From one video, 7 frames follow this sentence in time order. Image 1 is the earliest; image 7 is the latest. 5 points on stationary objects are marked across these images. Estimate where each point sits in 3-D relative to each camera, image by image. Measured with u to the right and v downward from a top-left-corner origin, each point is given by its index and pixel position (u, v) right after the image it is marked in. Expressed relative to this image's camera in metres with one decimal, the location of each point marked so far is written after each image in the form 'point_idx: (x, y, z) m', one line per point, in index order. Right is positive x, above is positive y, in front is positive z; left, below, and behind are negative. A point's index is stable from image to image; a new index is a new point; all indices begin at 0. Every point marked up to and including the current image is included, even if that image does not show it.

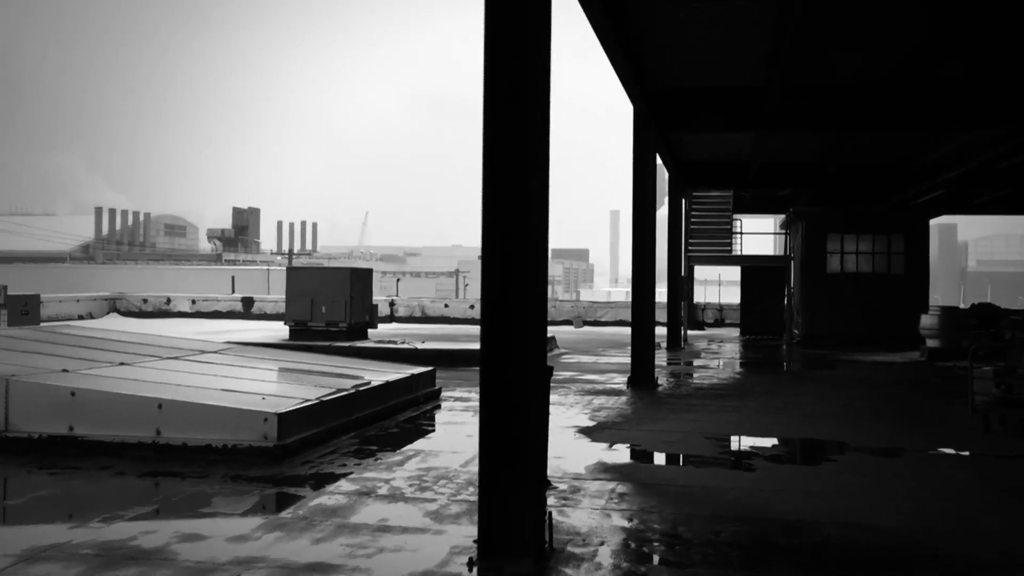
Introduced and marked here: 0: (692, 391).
0: (+2.7, -1.5, +12.0) m
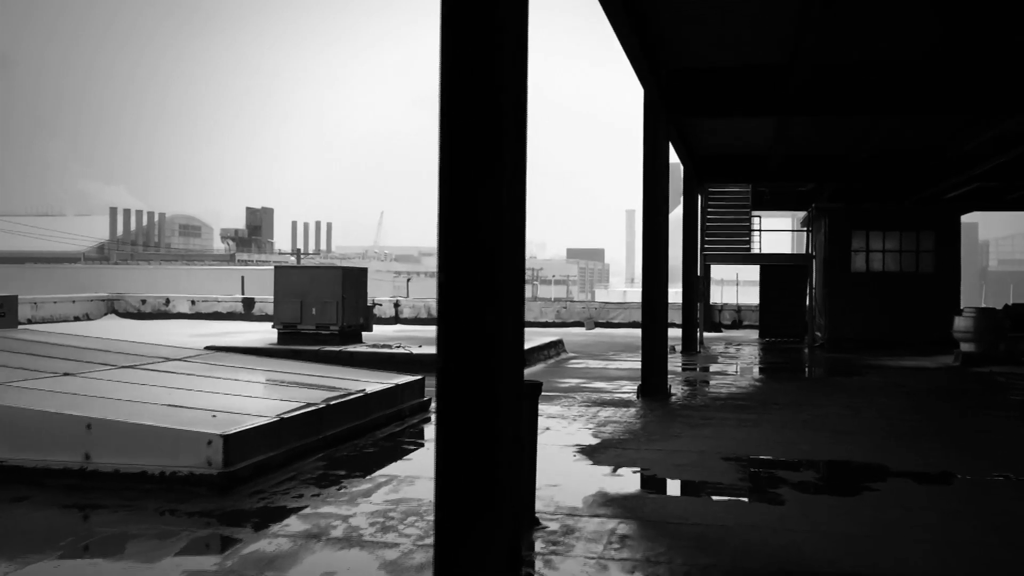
0: (+2.6, -1.5, +10.9) m
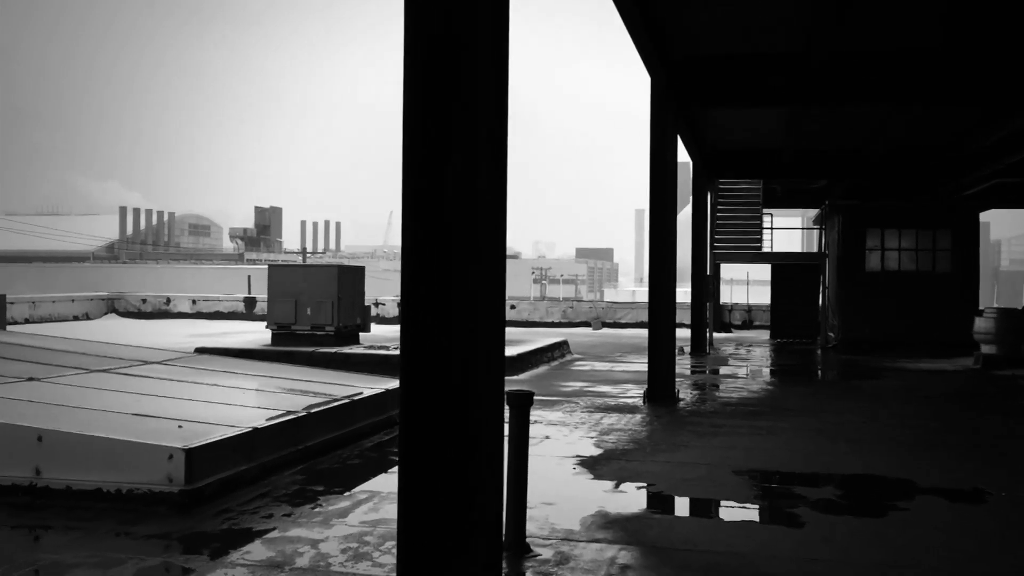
0: (+2.6, -1.5, +10.3) m
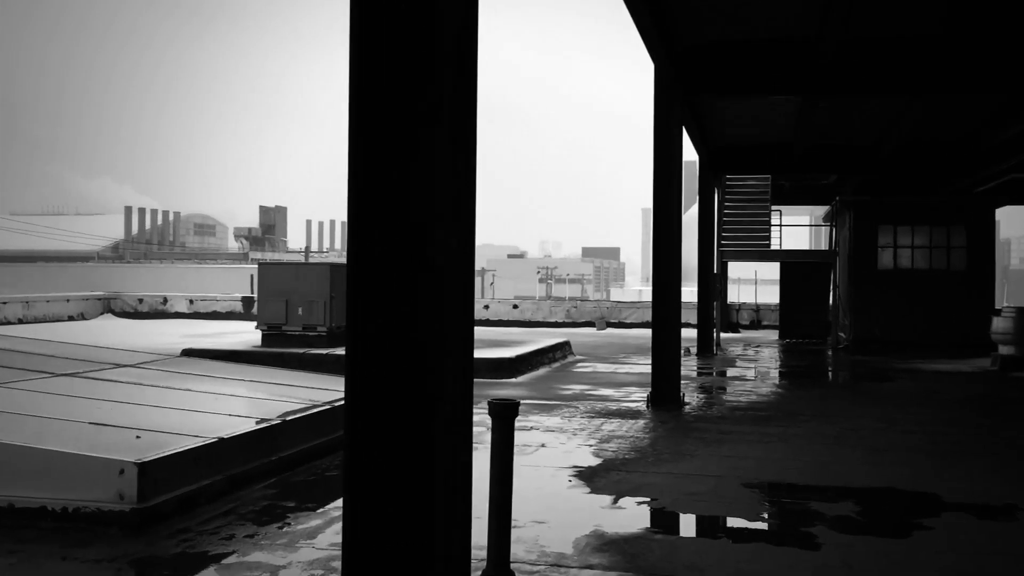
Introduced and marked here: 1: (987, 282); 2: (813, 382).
0: (+2.6, -1.5, +9.8) m
1: (+11.3, +0.1, +19.2) m
2: (+4.9, -1.5, +13.3) m
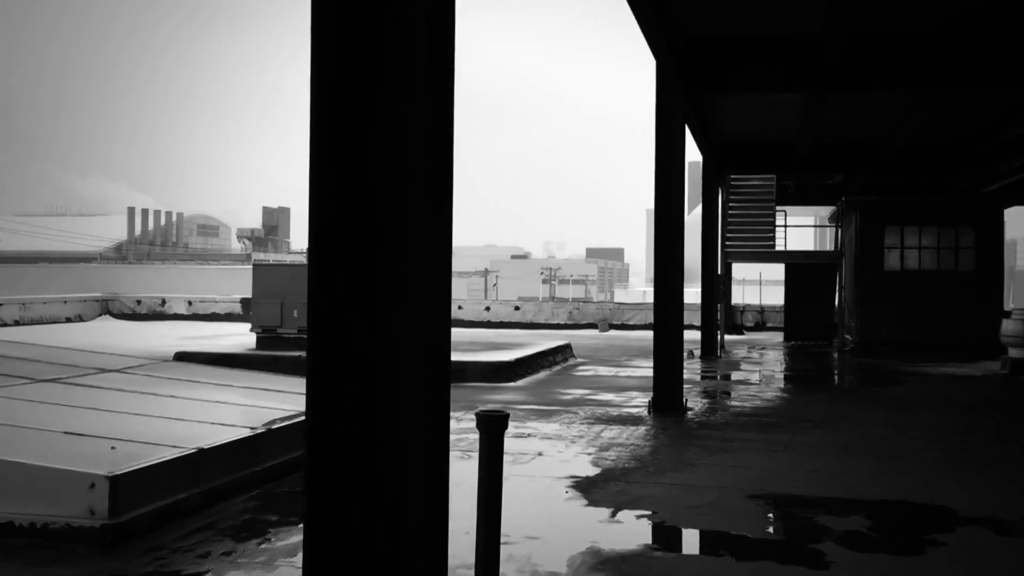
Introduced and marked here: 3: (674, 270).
0: (+2.6, -1.5, +9.6) m
1: (+11.3, +0.1, +18.9) m
2: (+4.9, -1.6, +13.0) m
3: (+2.1, +0.2, +10.4) m
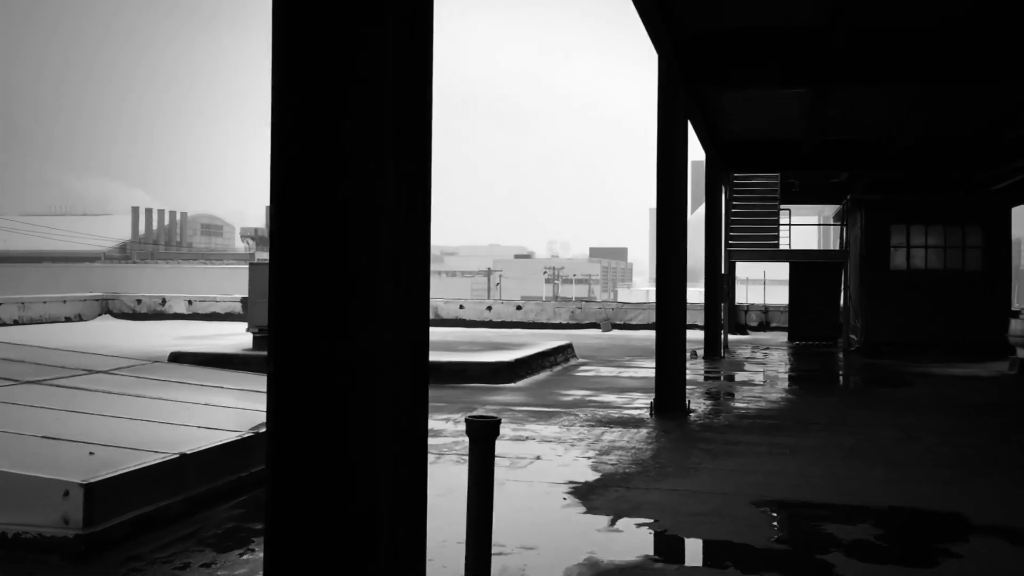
0: (+2.6, -1.5, +9.4) m
1: (+11.3, +0.1, +18.7) m
2: (+4.9, -1.6, +12.8) m
3: (+2.1, +0.2, +10.1) m
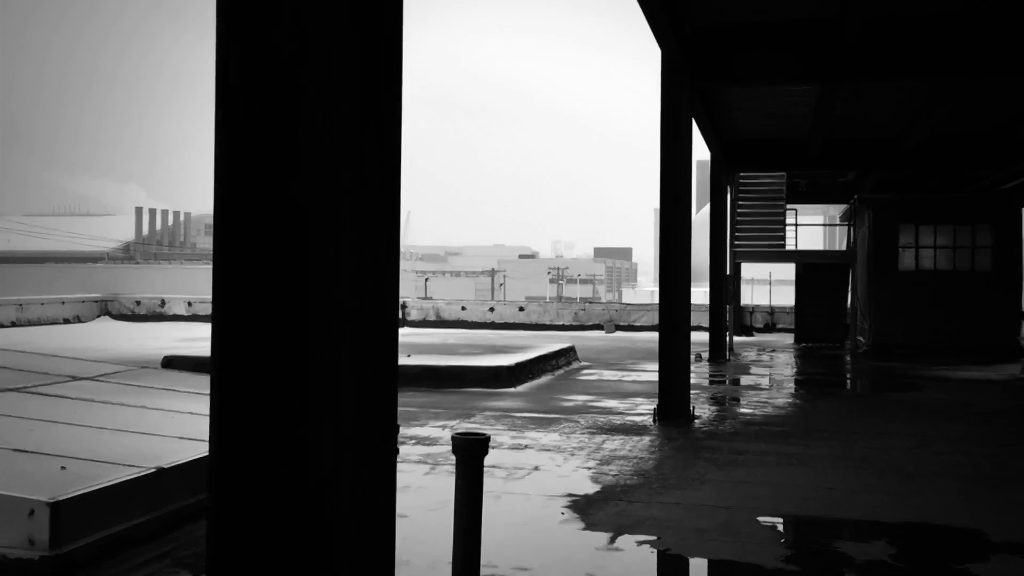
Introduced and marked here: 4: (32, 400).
0: (+2.6, -1.6, +9.1) m
1: (+11.4, +0.1, +18.3) m
2: (+4.9, -1.6, +12.5) m
3: (+2.1, +0.2, +9.9) m
4: (-3.9, -0.9, +6.5) m
